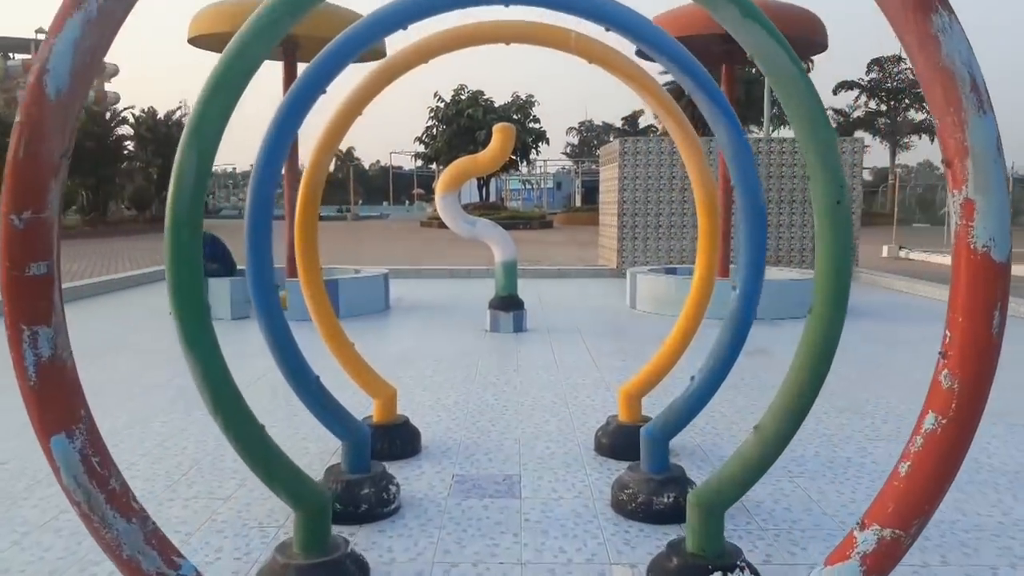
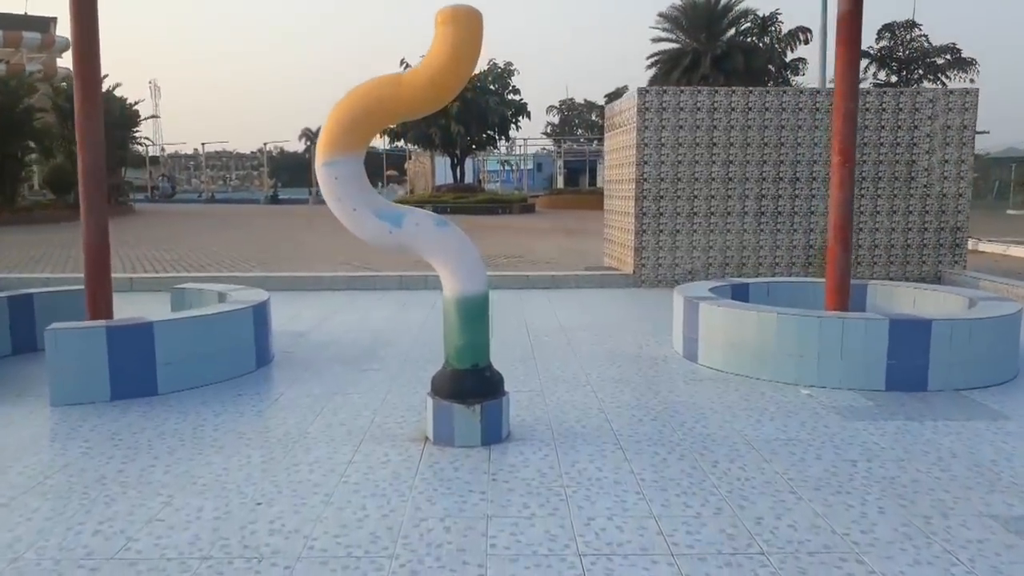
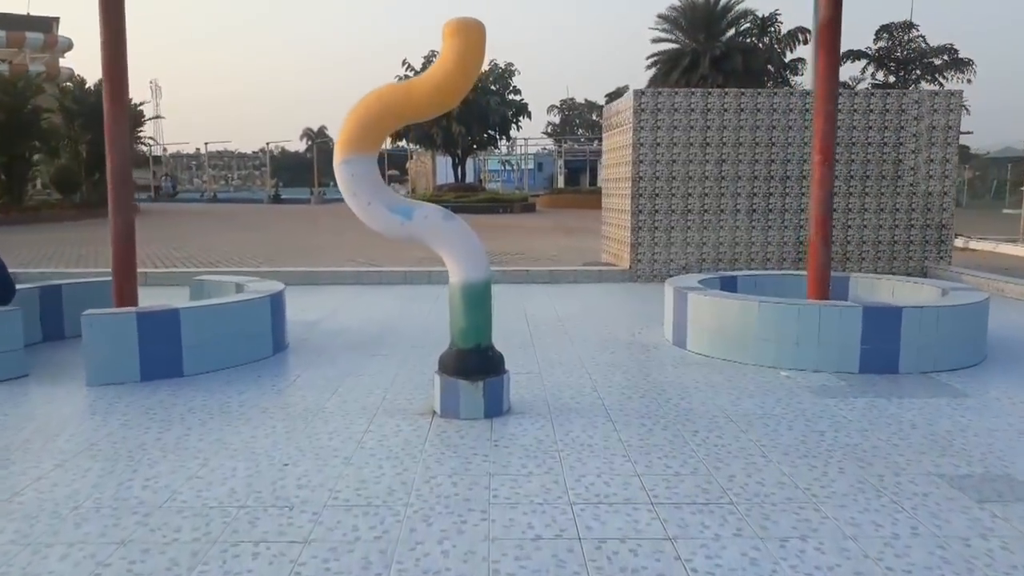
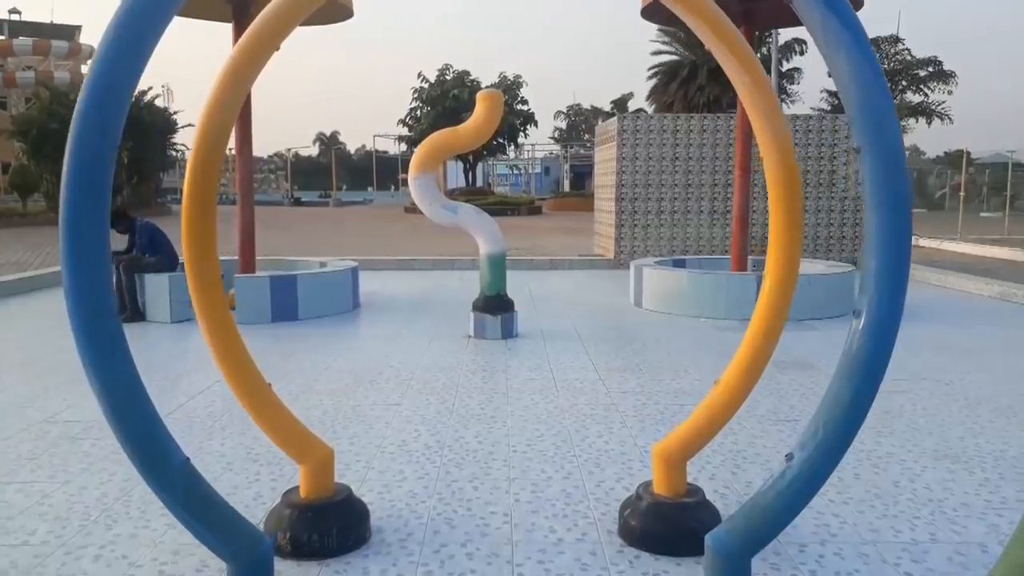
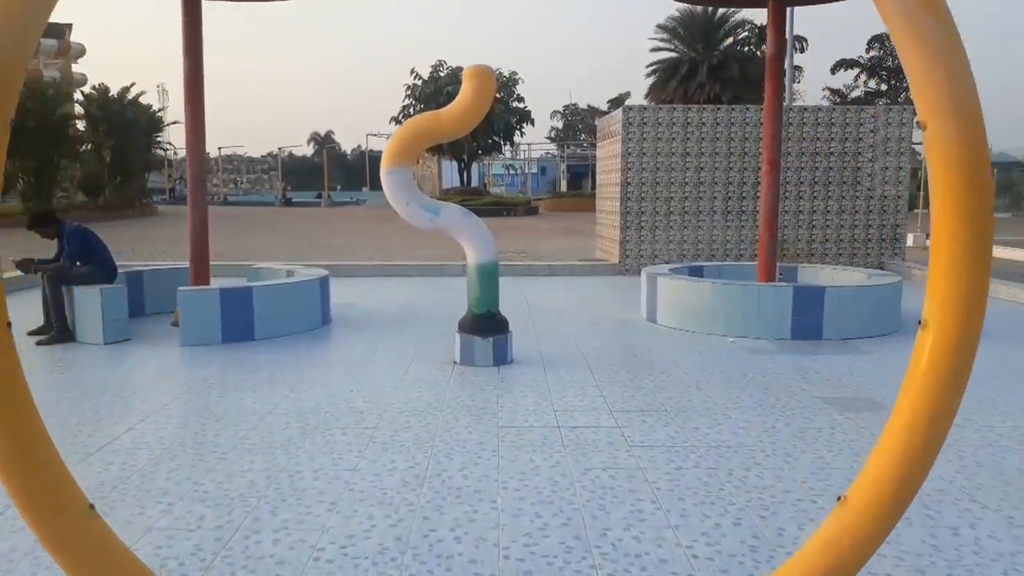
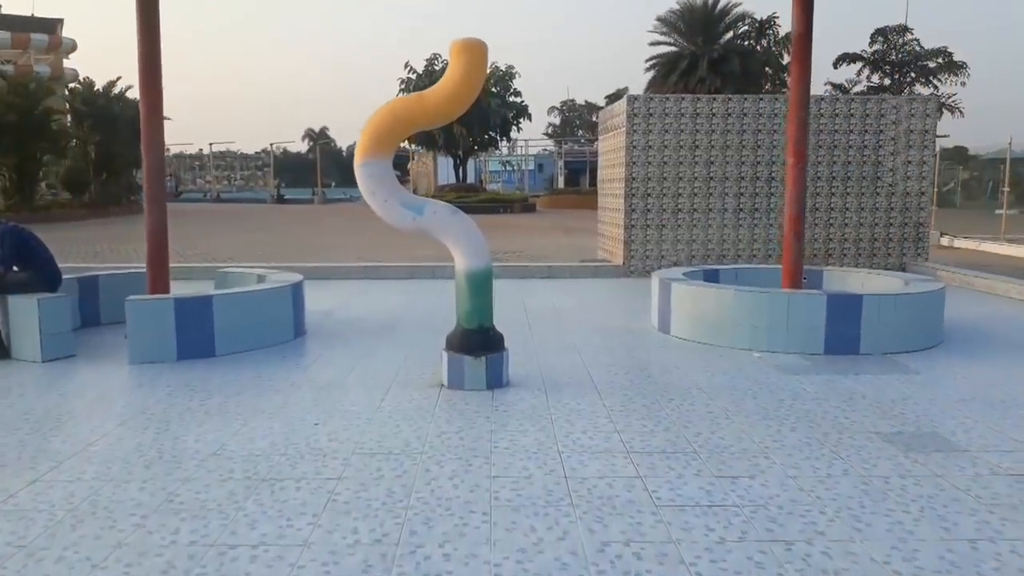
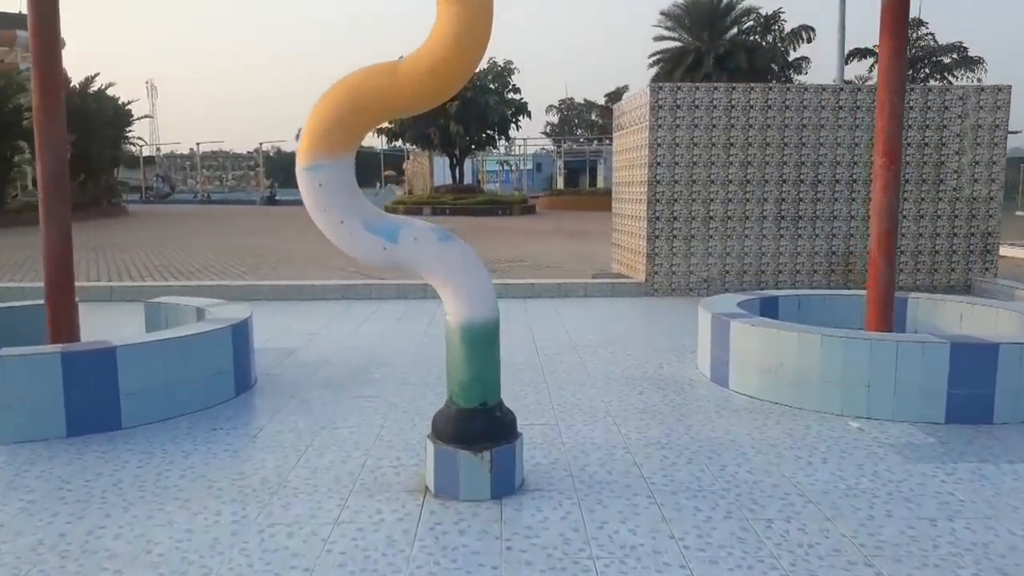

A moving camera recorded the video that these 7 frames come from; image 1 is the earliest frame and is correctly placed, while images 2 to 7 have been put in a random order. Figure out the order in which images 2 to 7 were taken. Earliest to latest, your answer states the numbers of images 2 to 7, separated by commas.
4, 5, 6, 3, 2, 7
